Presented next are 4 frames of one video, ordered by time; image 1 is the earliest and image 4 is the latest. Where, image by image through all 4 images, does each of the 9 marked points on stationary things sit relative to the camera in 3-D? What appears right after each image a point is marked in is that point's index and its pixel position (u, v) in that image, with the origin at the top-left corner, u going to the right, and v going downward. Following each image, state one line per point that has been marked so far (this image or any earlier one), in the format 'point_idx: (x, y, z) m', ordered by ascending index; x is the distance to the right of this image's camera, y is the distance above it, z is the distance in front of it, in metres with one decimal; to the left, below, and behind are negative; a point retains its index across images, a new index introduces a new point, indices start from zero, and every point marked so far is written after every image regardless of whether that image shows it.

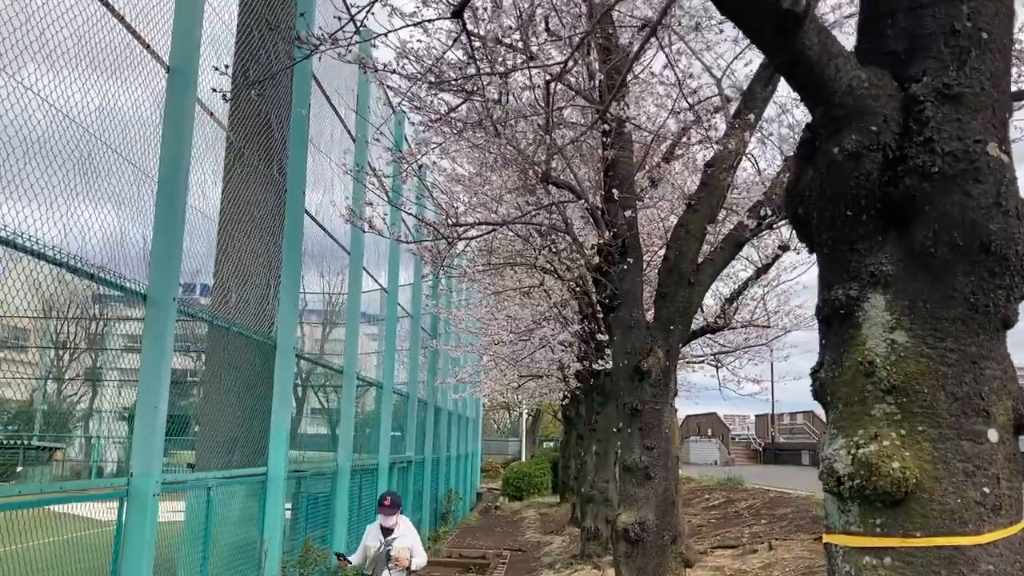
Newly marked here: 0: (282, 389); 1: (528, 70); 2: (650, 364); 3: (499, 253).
0: (-1.5, -0.7, +6.1) m
1: (+0.1, +1.3, +5.8) m
2: (+0.8, -0.4, +5.5) m
3: (-0.1, +0.3, +8.3) m
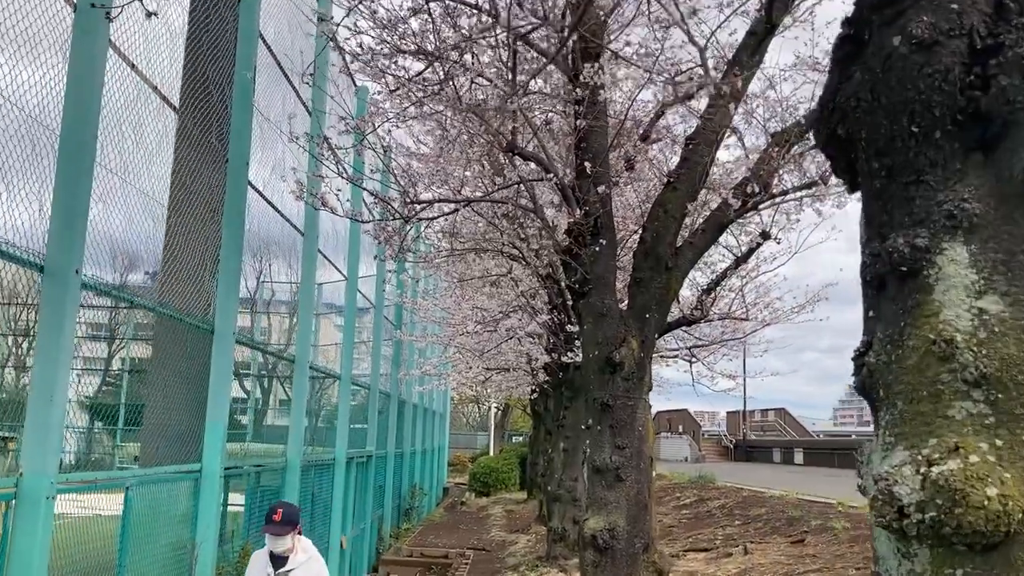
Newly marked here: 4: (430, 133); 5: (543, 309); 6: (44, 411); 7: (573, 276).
0: (-1.7, -0.5, +5.5) m
1: (-0.1, +1.4, +5.2) m
2: (+0.6, -0.4, +5.1) m
3: (-0.4, +0.4, +7.8) m
4: (-0.6, +1.1, +6.8) m
5: (+0.3, -0.2, +9.5) m
6: (-1.7, -0.4, +3.4) m
7: (+0.4, +0.1, +5.7) m
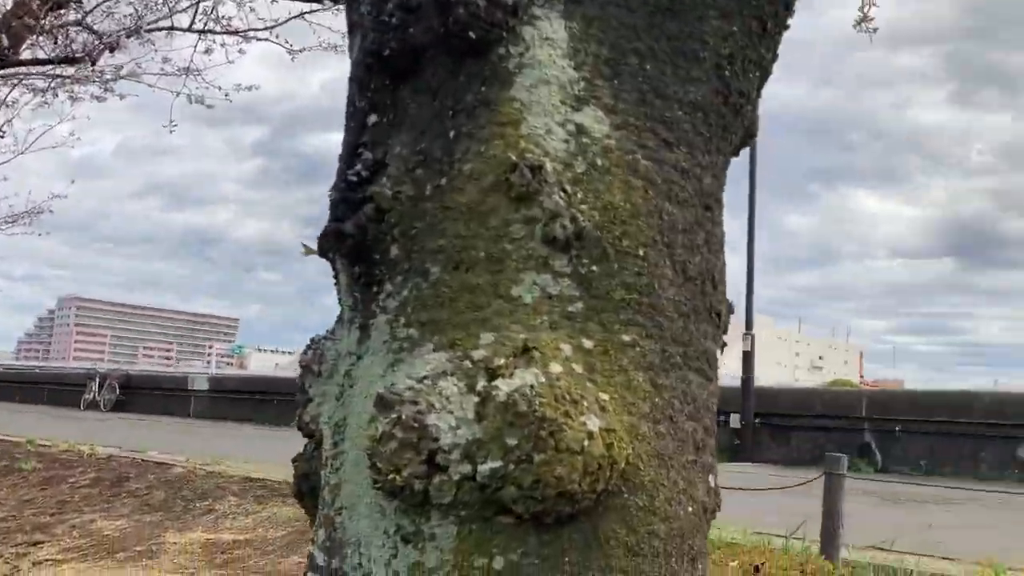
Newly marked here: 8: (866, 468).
0: (-4.8, +0.3, +2.1) m
1: (-3.1, +2.1, +3.1) m
2: (-2.8, +0.2, +3.5) m
3: (-5.3, +1.4, +4.6) m
4: (-4.6, +2.0, +3.8) m
5: (-6.1, +0.9, +6.3) m
6: (-3.2, +0.2, +0.6) m
7: (-3.4, +0.7, +3.7) m
8: (+6.8, -3.5, +18.3) m
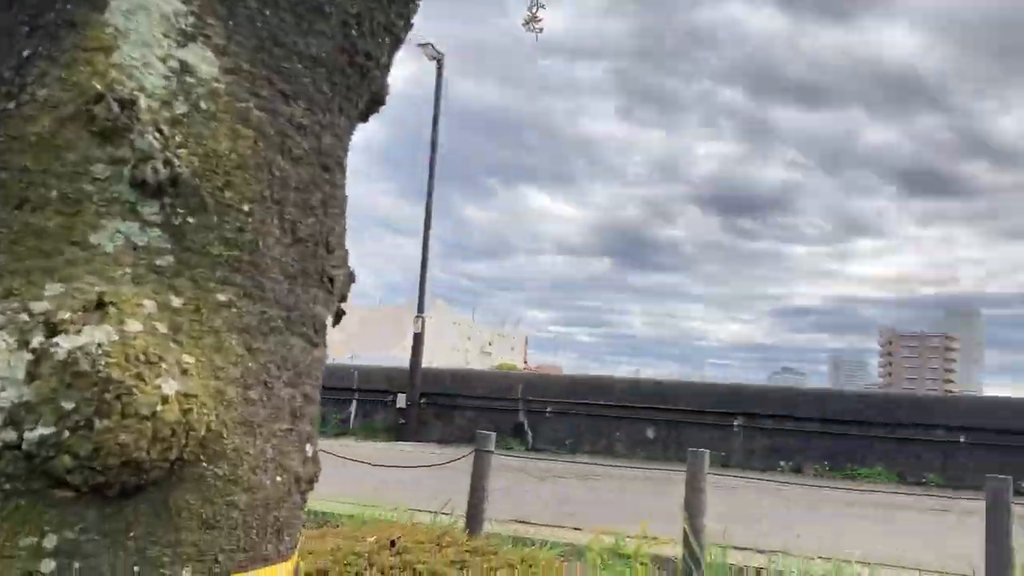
0: (-5.2, +0.7, +0.4) m
1: (-3.9, +2.3, +1.8) m
2: (-3.8, +0.5, +2.3) m
3: (-6.5, +1.8, +2.6) m
4: (-5.5, +2.4, +2.0) m
5: (-7.8, +1.4, +3.9) m
6: (-3.3, +0.4, -0.5) m
7: (-4.4, +1.0, +2.4) m
8: (+0.2, -3.3, +19.6) m
